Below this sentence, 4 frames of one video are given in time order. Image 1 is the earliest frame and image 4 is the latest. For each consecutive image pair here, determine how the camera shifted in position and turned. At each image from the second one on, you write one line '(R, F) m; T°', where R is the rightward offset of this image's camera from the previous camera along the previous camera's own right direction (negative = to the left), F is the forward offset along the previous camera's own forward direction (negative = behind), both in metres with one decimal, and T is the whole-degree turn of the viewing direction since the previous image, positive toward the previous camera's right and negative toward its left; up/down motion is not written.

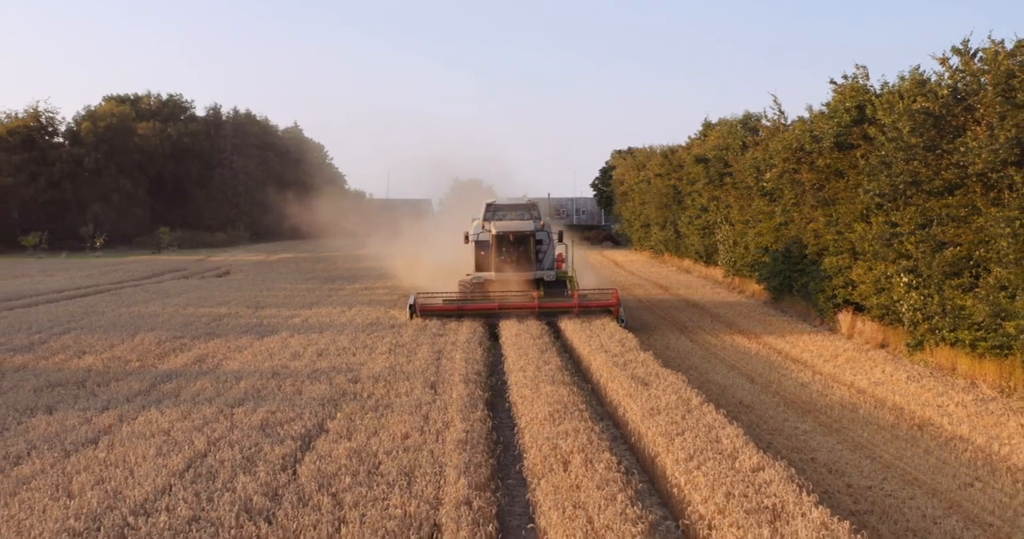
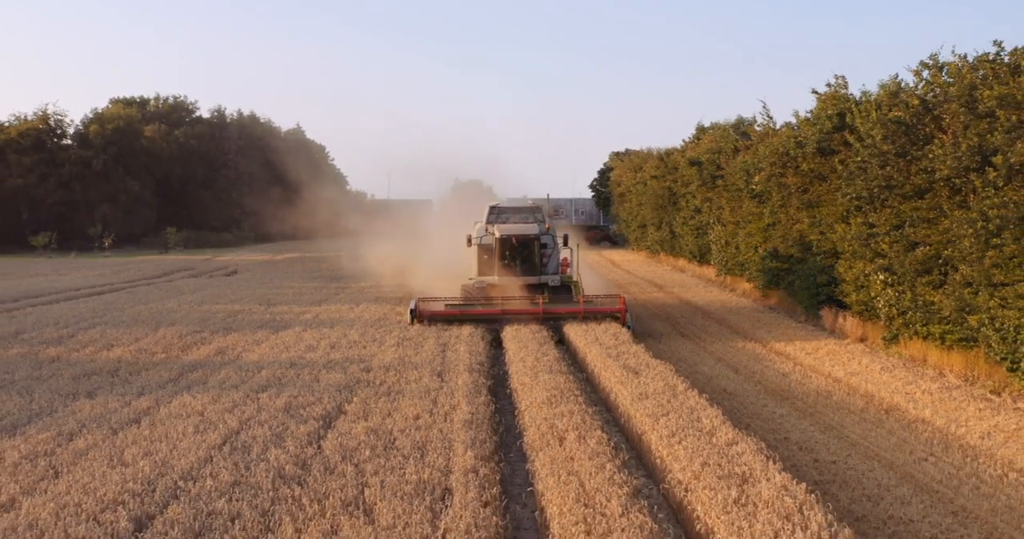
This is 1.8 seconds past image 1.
(0.0, -0.8) m; 0°
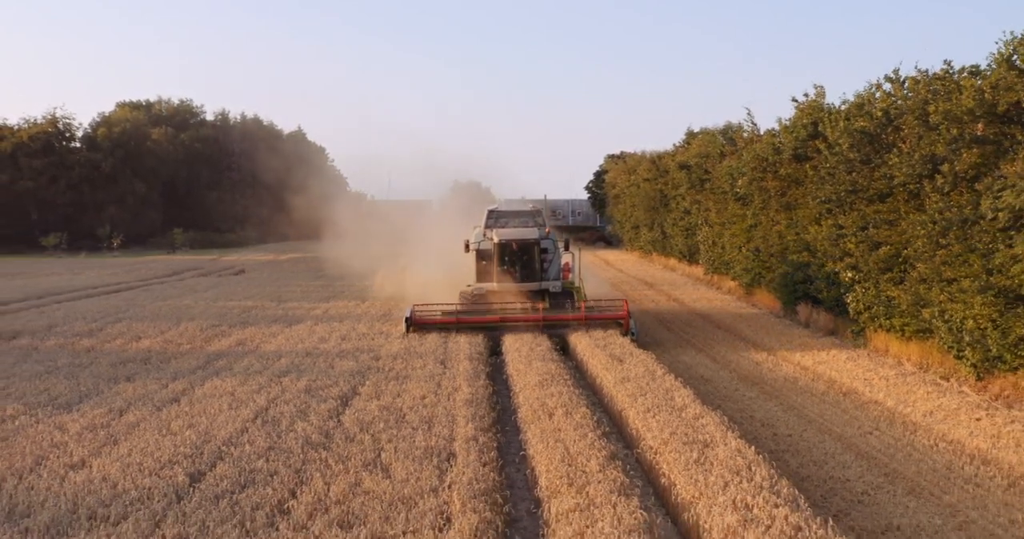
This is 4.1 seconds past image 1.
(0.0, -1.1) m; 0°
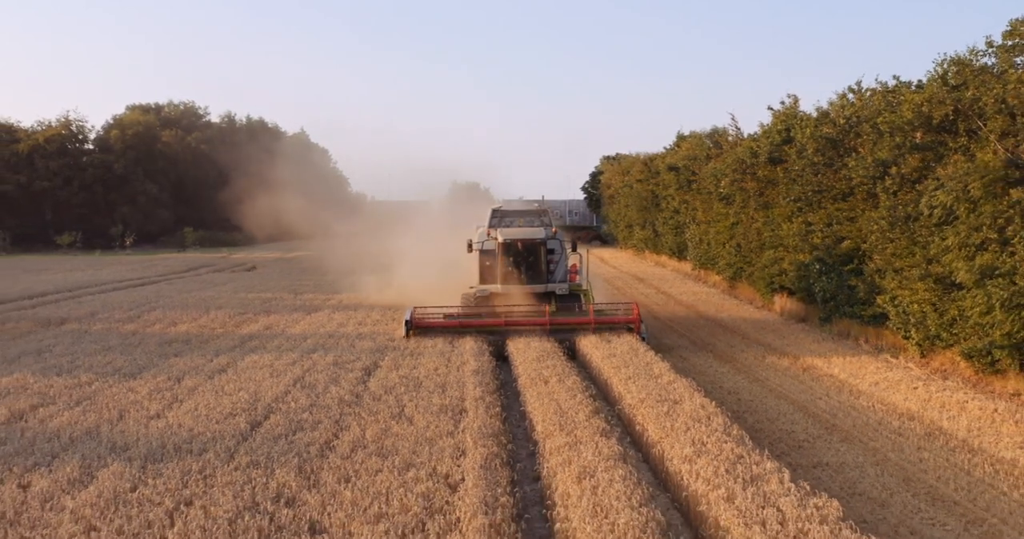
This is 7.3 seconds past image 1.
(0.0, -1.5) m; 0°
